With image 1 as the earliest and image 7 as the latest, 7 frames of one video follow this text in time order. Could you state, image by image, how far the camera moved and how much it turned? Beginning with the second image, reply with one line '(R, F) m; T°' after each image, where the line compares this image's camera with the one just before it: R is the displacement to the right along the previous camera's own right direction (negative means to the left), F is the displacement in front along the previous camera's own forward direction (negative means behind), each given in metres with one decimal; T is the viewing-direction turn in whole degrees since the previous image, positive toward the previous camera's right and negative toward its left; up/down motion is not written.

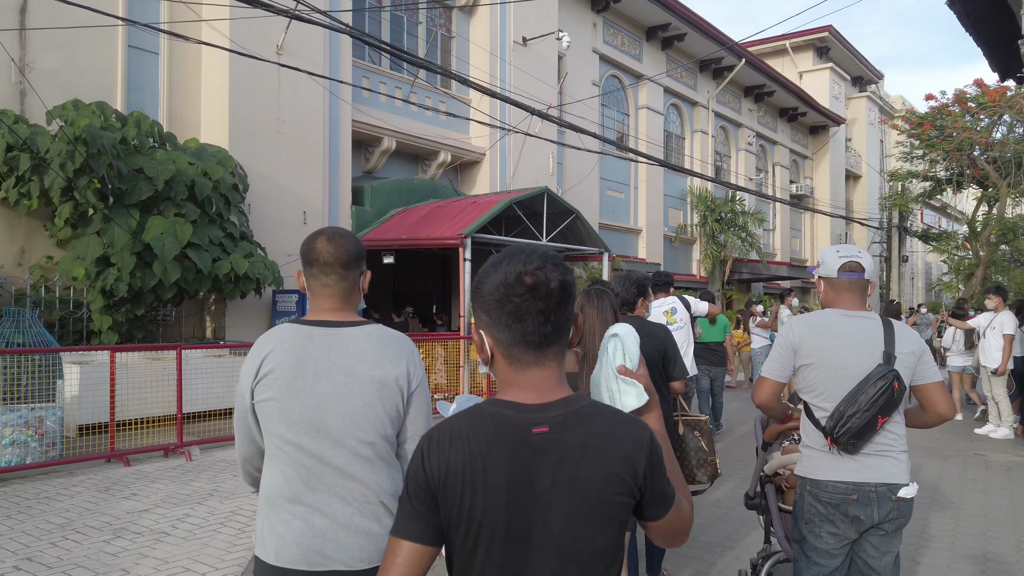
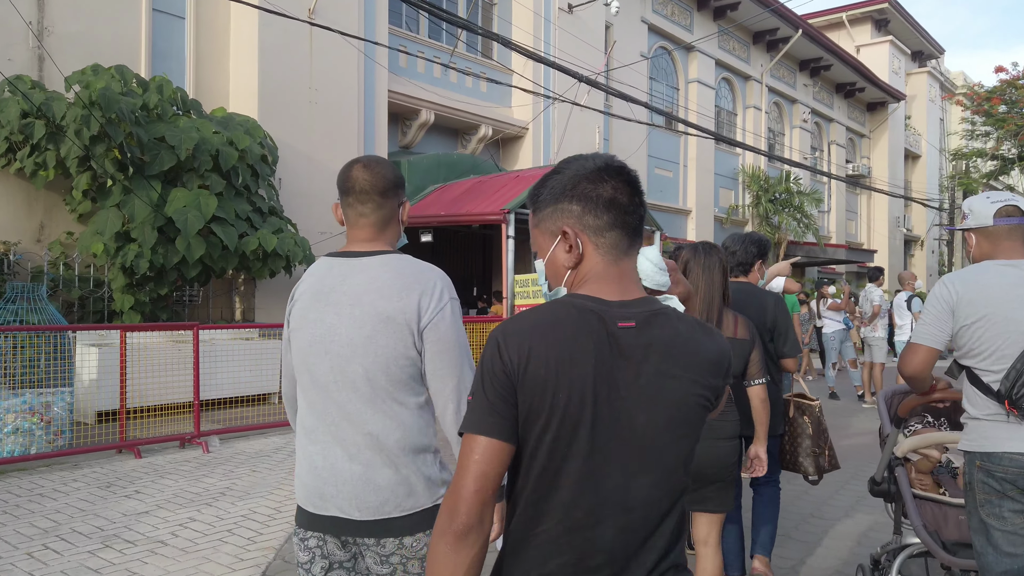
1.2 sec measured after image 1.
(-0.1, +0.8) m; -3°
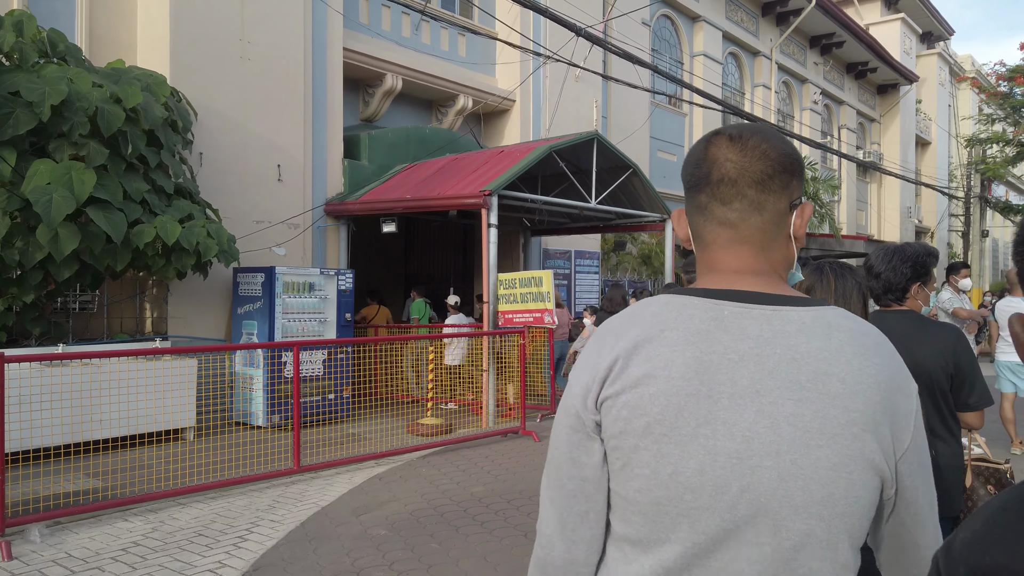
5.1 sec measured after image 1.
(+0.1, +2.2) m; +1°
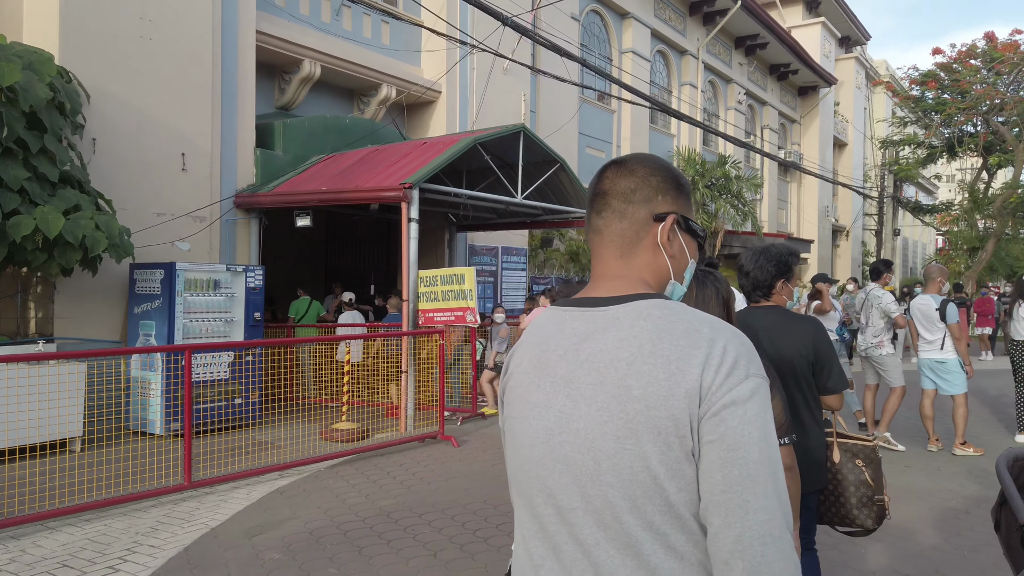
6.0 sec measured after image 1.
(+0.1, +0.3) m; +5°
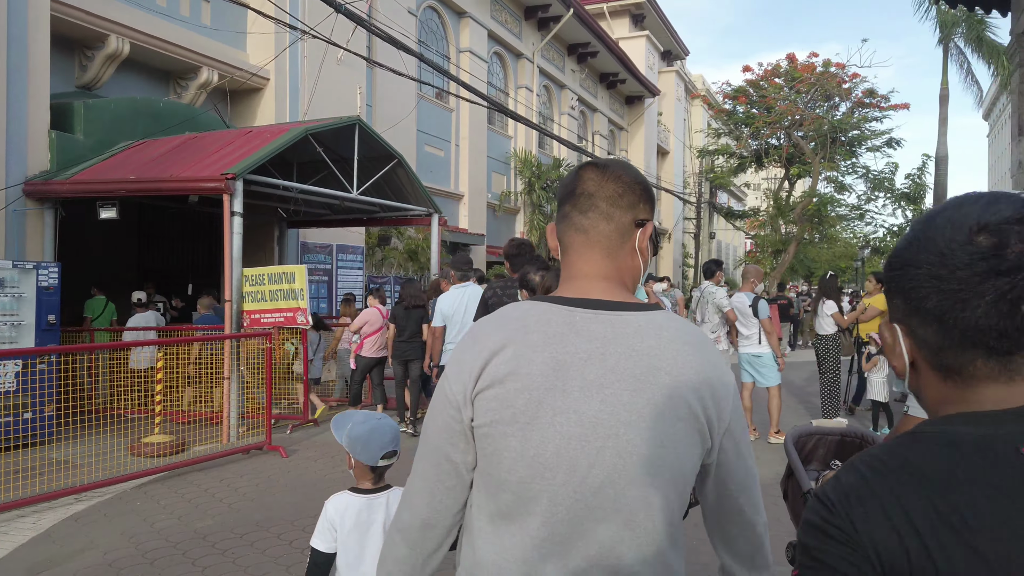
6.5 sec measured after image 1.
(0.0, +0.2) m; +12°
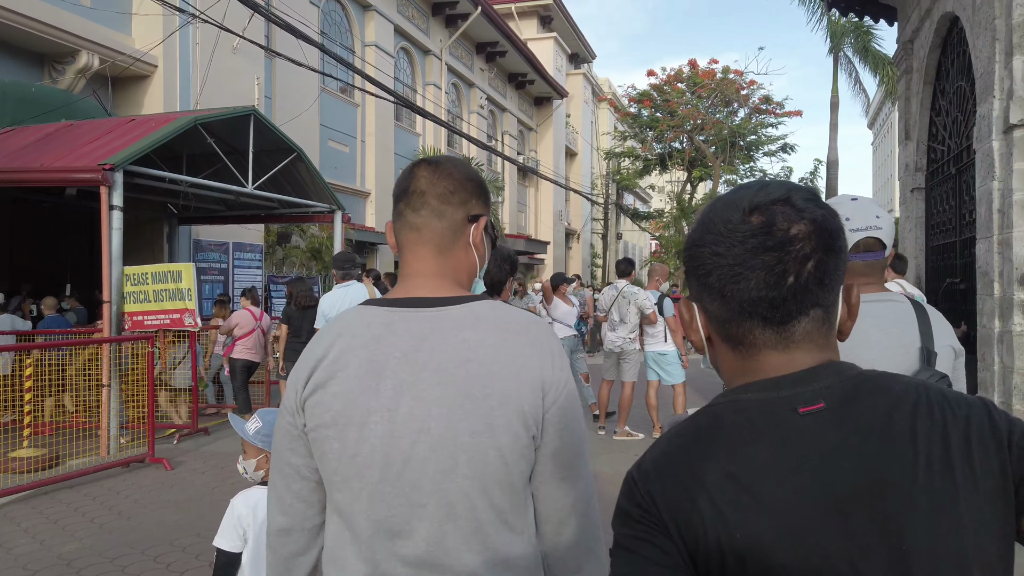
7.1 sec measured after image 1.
(0.0, +0.2) m; +7°
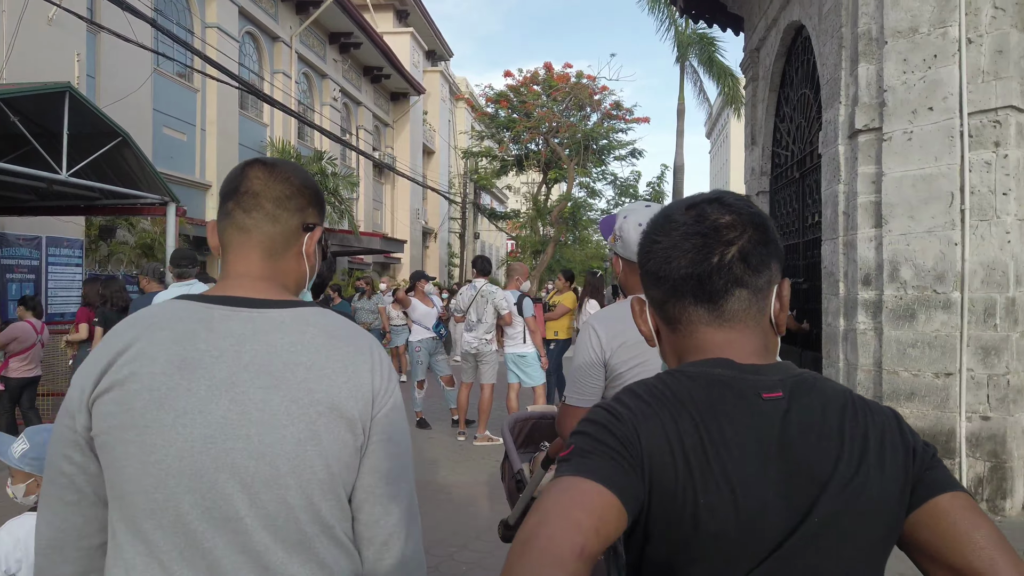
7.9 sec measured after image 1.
(0.0, +0.3) m; +11°
